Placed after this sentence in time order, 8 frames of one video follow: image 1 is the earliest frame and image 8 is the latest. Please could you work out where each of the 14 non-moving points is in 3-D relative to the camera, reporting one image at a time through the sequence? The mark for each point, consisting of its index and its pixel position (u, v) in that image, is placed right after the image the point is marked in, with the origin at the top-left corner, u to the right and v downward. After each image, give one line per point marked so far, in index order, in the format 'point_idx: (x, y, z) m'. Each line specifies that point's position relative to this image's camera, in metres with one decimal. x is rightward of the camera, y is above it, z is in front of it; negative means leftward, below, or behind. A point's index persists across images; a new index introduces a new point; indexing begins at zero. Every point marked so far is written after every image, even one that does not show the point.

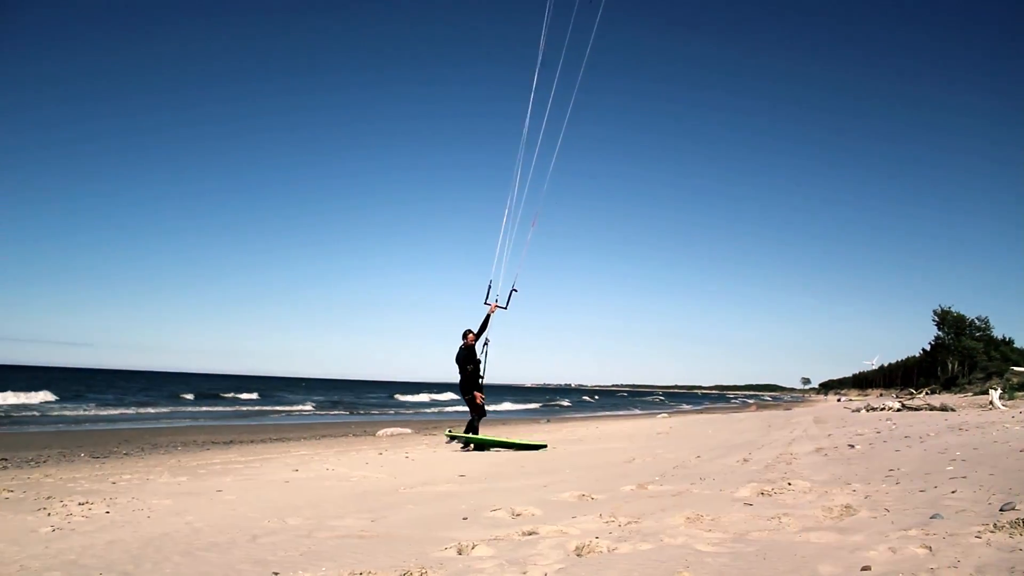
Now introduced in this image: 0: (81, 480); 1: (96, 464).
0: (-4.1, -1.9, +6.4) m
1: (-5.2, -2.4, +8.7) m
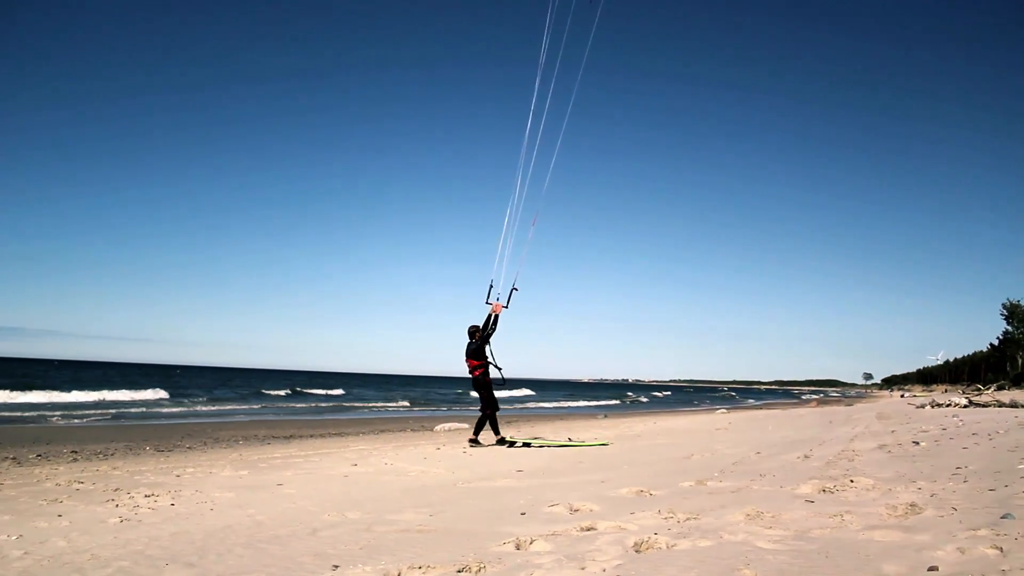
0: (-3.5, -1.8, +6.5) m
1: (-4.5, -2.3, +8.8) m
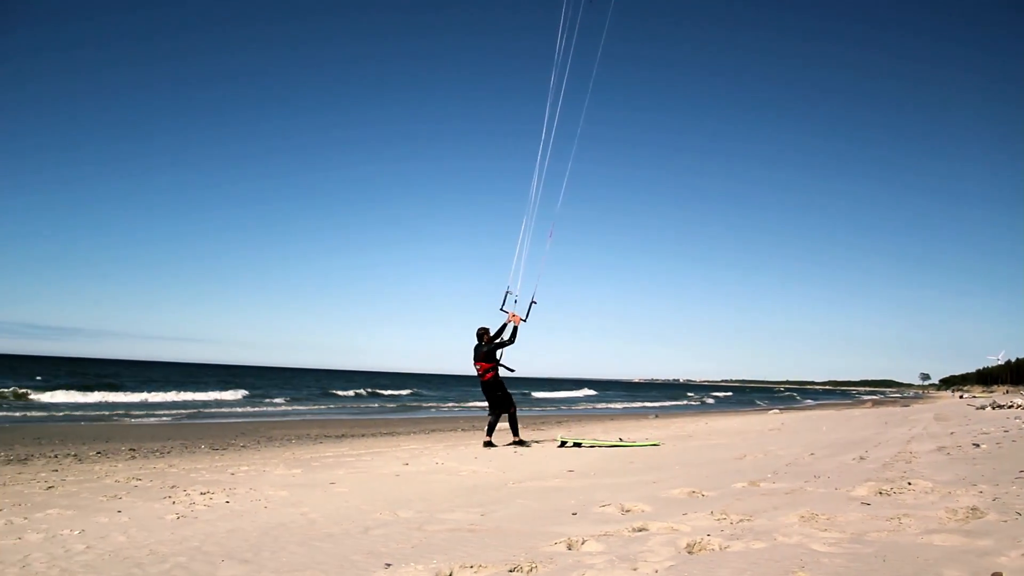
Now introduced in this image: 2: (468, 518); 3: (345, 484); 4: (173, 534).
0: (-3.1, -1.8, +6.5) m
1: (-4.0, -2.3, +9.0) m
2: (-0.4, -2.1, +6.0) m
3: (-1.6, -1.9, +6.4) m
4: (-3.0, -2.2, +5.8) m
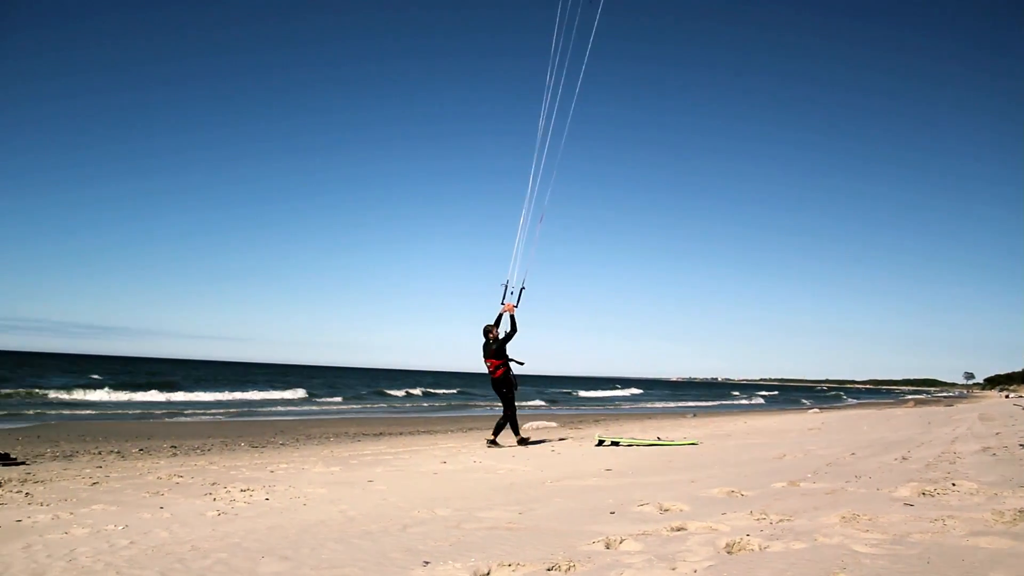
0: (-2.7, -1.8, +6.6) m
1: (-3.6, -2.3, +9.0) m
2: (0.0, -2.1, +5.9) m
3: (-1.2, -1.9, +6.4) m
4: (-2.6, -2.2, +5.8) m
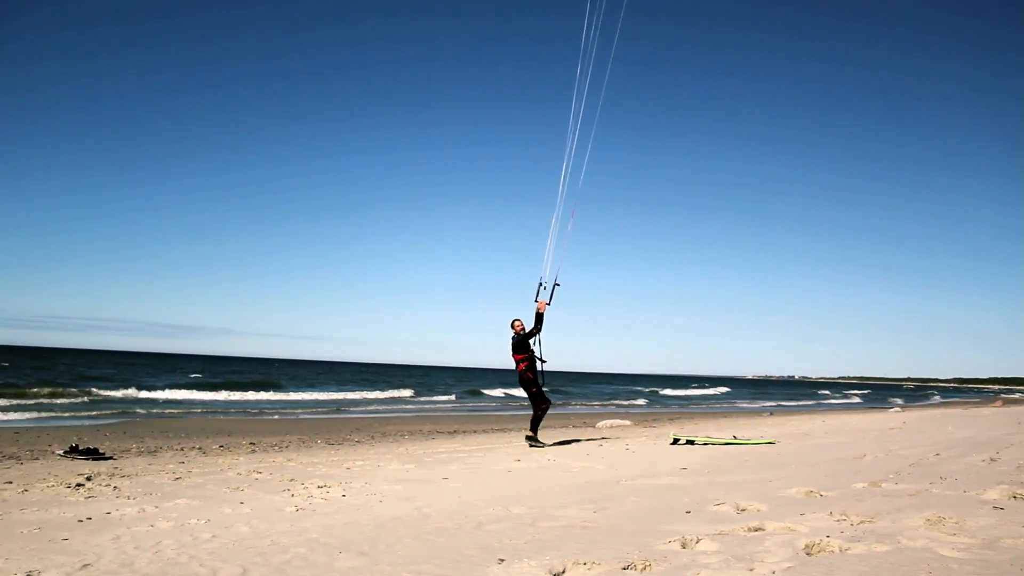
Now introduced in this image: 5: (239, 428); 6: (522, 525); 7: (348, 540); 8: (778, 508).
0: (-2.0, -1.8, +6.7) m
1: (-2.8, -2.3, +9.2) m
2: (+0.6, -2.0, +5.9) m
3: (-0.6, -1.9, +6.4) m
4: (-2.0, -2.1, +5.9) m
5: (-6.8, -3.5, +16.7) m
6: (+0.1, -2.1, +5.9) m
7: (-1.5, -2.2, +5.8) m
8: (+2.4, -2.0, +6.0) m
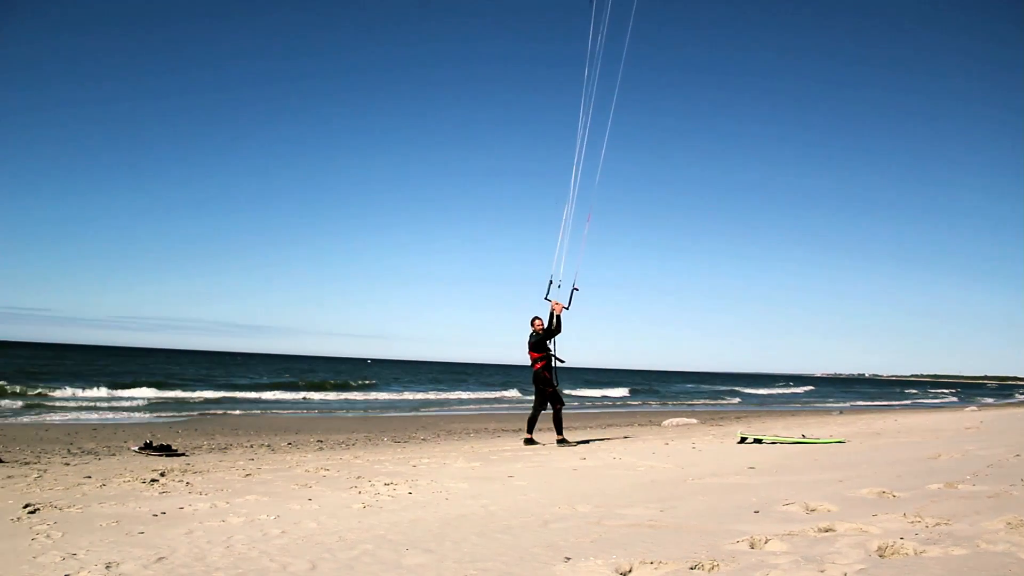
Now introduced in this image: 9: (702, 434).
0: (-1.4, -1.8, +6.8) m
1: (-2.0, -2.3, +9.3) m
2: (+1.2, -2.0, +5.9) m
3: (+0.1, -1.9, +6.5) m
4: (-1.4, -2.1, +6.0) m
5: (-5.7, -3.5, +17.0) m
6: (+0.7, -2.1, +5.8) m
7: (-0.9, -2.2, +5.9) m
8: (+3.0, -2.0, +5.8) m
9: (+3.6, -2.6, +12.1) m
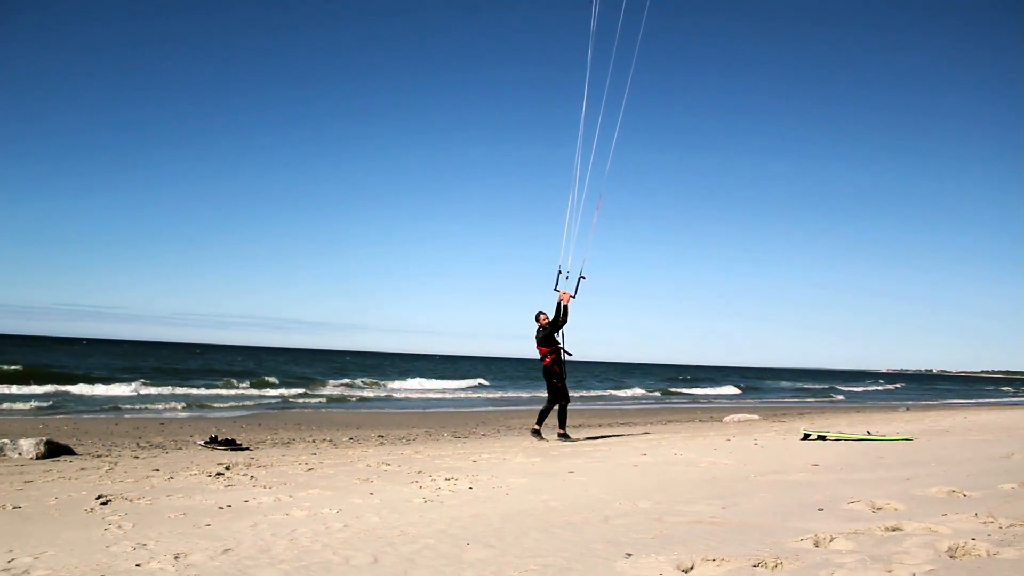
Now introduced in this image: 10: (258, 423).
0: (-0.8, -1.8, +6.8) m
1: (-1.4, -2.2, +9.4) m
2: (+1.7, -2.0, +5.9) m
3: (+0.6, -1.8, +6.5) m
4: (-0.8, -2.1, +6.1) m
5: (-4.7, -3.5, +17.2) m
6: (+1.2, -2.1, +5.8) m
7: (-0.3, -2.2, +5.9) m
8: (+3.5, -1.9, +5.7) m
9: (+4.4, -2.6, +11.9) m
10: (-6.1, -3.2, +15.4) m
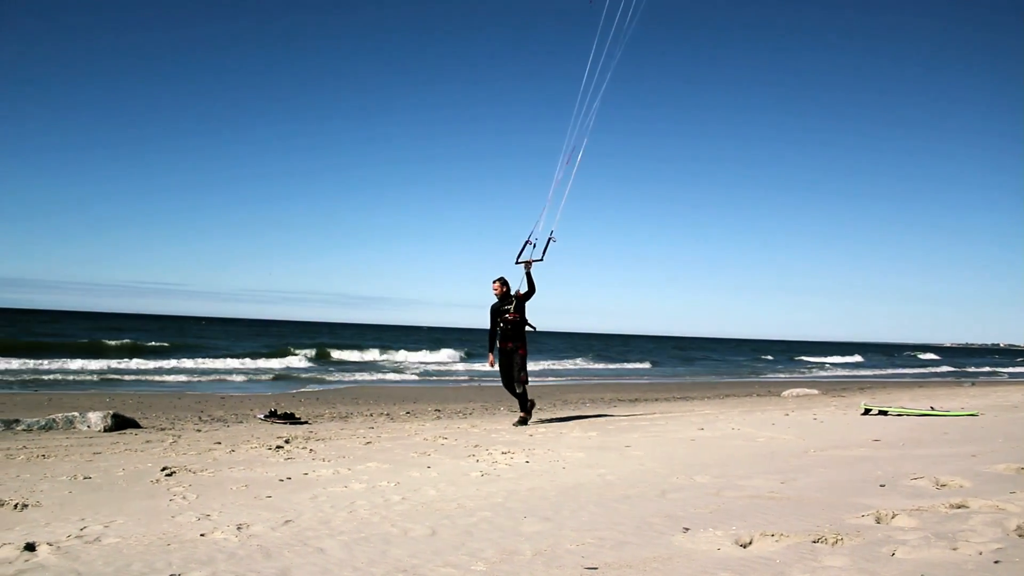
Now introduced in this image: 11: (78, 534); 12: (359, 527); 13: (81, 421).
0: (-0.3, -1.5, +6.9) m
1: (-0.7, -2.0, +9.5) m
2: (+2.3, -1.8, +5.8) m
3: (+1.2, -1.6, +6.5) m
4: (-0.3, -1.9, +6.1) m
5: (-3.8, -3.2, +17.4) m
6: (+1.7, -1.8, +5.8) m
7: (+0.2, -2.0, +5.9) m
8: (+4.0, -1.7, +5.6) m
9: (+5.1, -2.3, +11.8) m
10: (-5.3, -2.9, +15.7) m
11: (-3.7, -2.1, +5.6) m
12: (-1.3, -2.1, +5.8) m
13: (-6.0, -1.9, +9.0) m
